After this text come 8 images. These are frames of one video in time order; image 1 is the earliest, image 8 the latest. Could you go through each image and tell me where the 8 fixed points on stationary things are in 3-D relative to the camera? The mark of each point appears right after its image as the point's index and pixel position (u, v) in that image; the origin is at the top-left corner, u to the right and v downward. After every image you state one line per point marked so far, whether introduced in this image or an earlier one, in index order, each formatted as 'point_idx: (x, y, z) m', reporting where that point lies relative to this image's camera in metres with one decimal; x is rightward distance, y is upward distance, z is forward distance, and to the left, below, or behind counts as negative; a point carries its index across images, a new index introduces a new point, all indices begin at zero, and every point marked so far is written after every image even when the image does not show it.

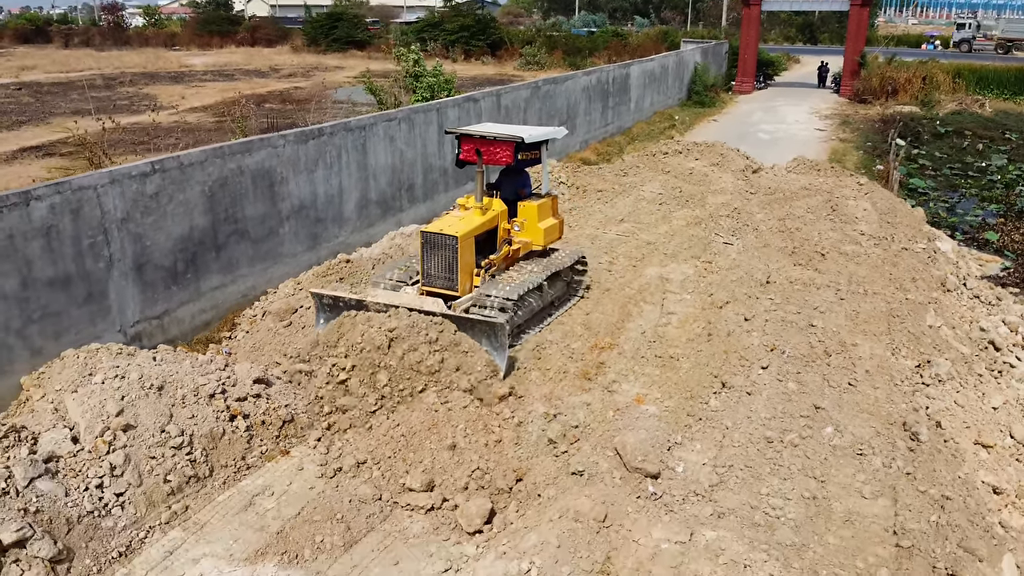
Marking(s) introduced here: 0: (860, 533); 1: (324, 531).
0: (+2.3, -1.6, +4.9) m
1: (-1.3, -1.7, +5.3) m
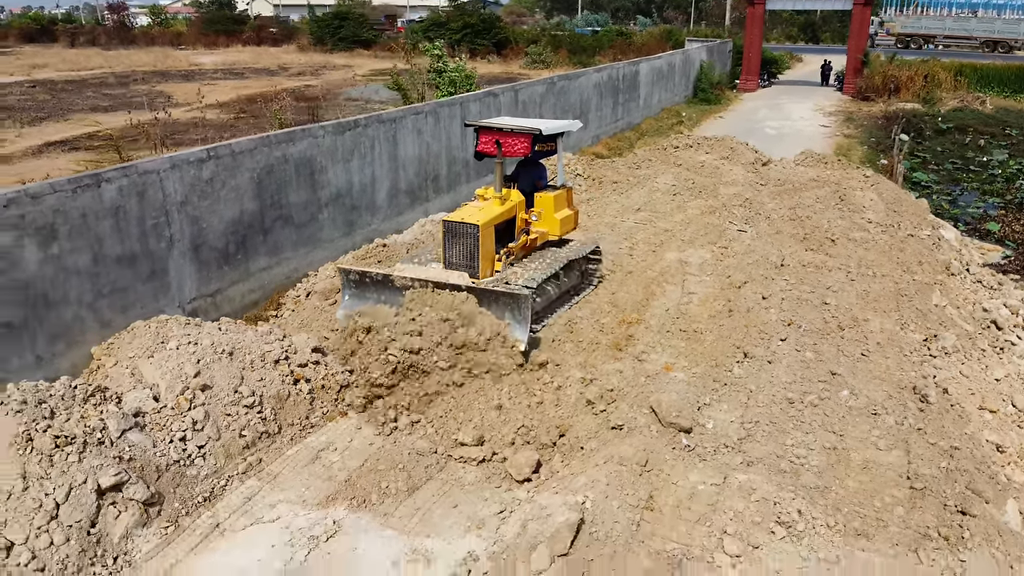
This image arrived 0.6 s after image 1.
0: (+2.7, -1.4, +5.4) m
1: (-1.0, -1.5, +5.8) m
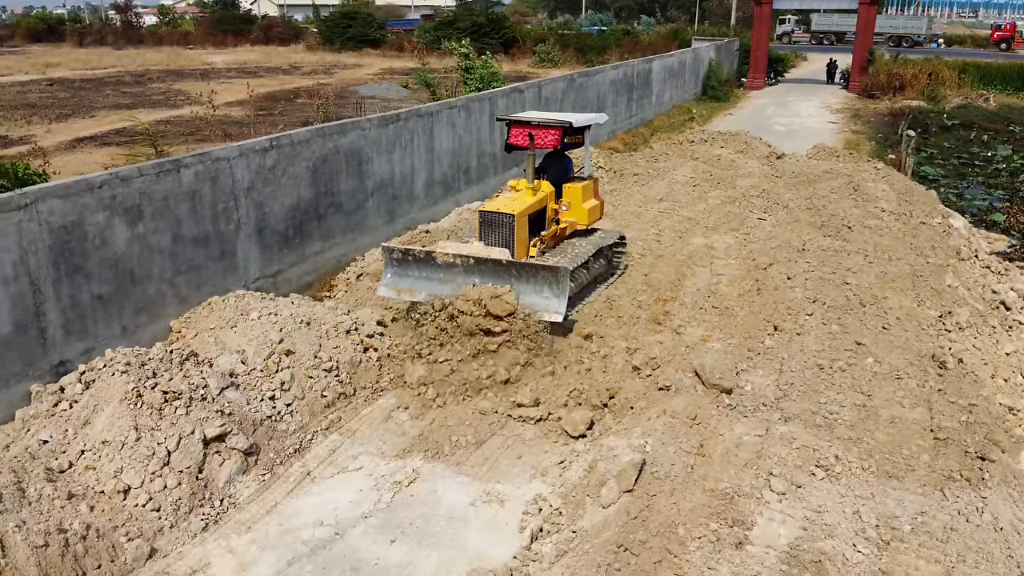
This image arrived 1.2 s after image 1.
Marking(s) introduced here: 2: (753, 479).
0: (+3.2, -1.1, +6.0) m
1: (-0.5, -1.3, +6.4) m
2: (+1.8, -1.4, +5.5) m
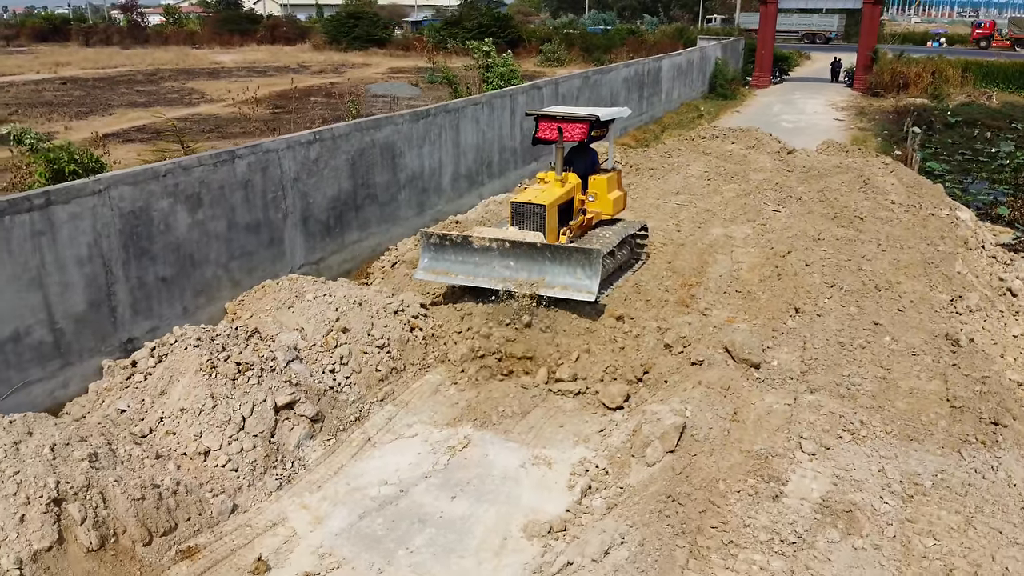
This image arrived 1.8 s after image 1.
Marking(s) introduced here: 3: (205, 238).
0: (+3.6, -1.0, +6.4) m
1: (-0.1, -1.1, +6.9) m
2: (+2.2, -1.2, +5.9) m
3: (-3.2, +0.5, +7.6) m
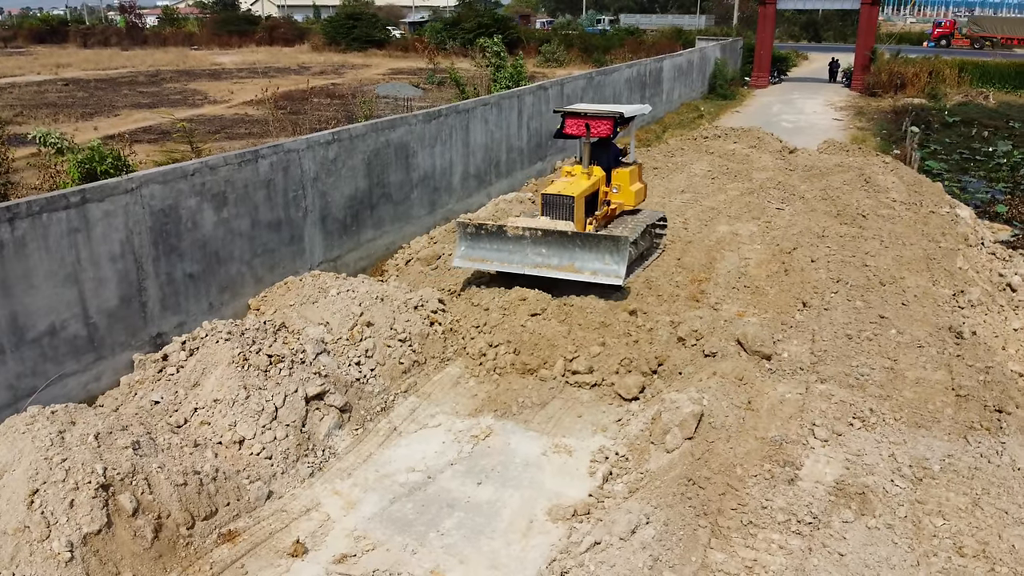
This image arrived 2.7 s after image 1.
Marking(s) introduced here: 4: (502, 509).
0: (+3.8, -0.9, +6.7) m
1: (+0.1, -1.0, +7.1) m
2: (+2.4, -1.2, +6.2) m
3: (-3.0, +0.6, +7.9) m
4: (-0.1, -1.7, +5.6) m
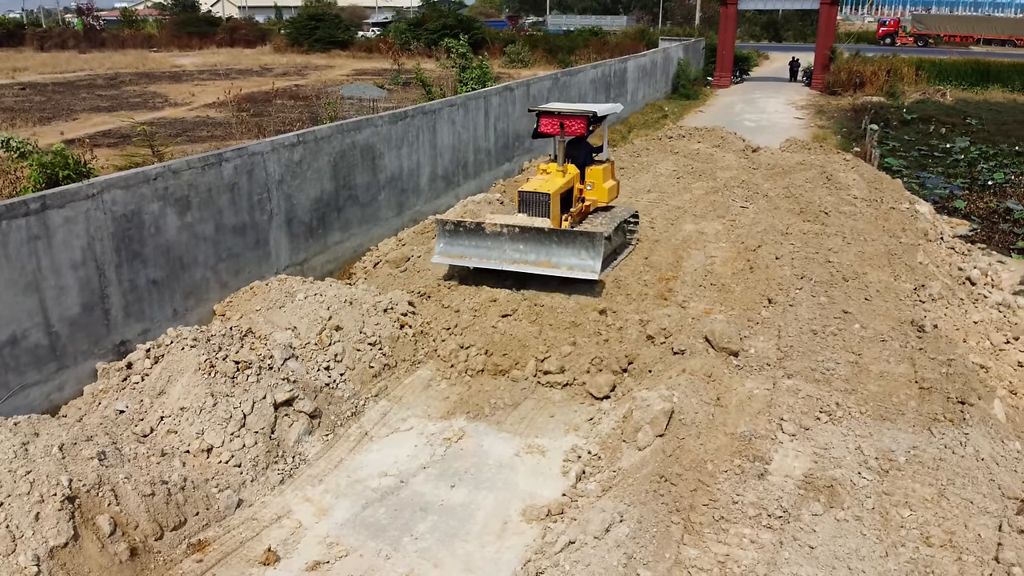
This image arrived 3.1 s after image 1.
0: (+3.5, -0.9, +6.8) m
1: (-0.2, -1.0, +7.1) m
2: (+2.2, -1.1, +6.3) m
3: (-3.3, +0.5, +7.7) m
4: (-0.3, -1.7, +5.6) m
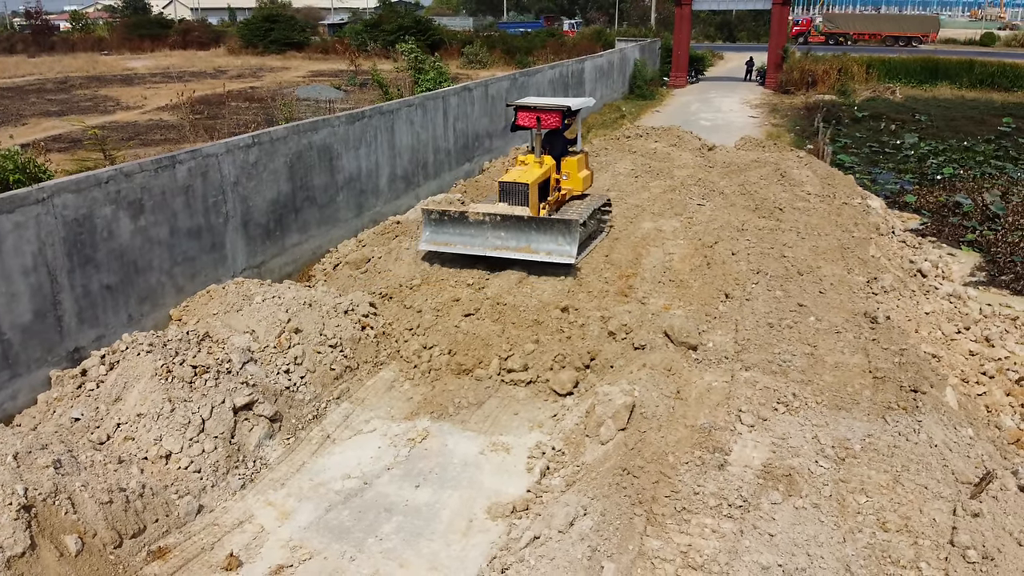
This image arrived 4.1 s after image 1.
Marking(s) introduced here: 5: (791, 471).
0: (+3.1, -0.8, +7.0) m
1: (-0.5, -1.0, +7.1) m
2: (+1.8, -1.1, +6.4) m
3: (-3.7, +0.4, +7.6) m
4: (-0.5, -1.7, +5.6) m
5: (+2.1, -1.4, +5.7) m
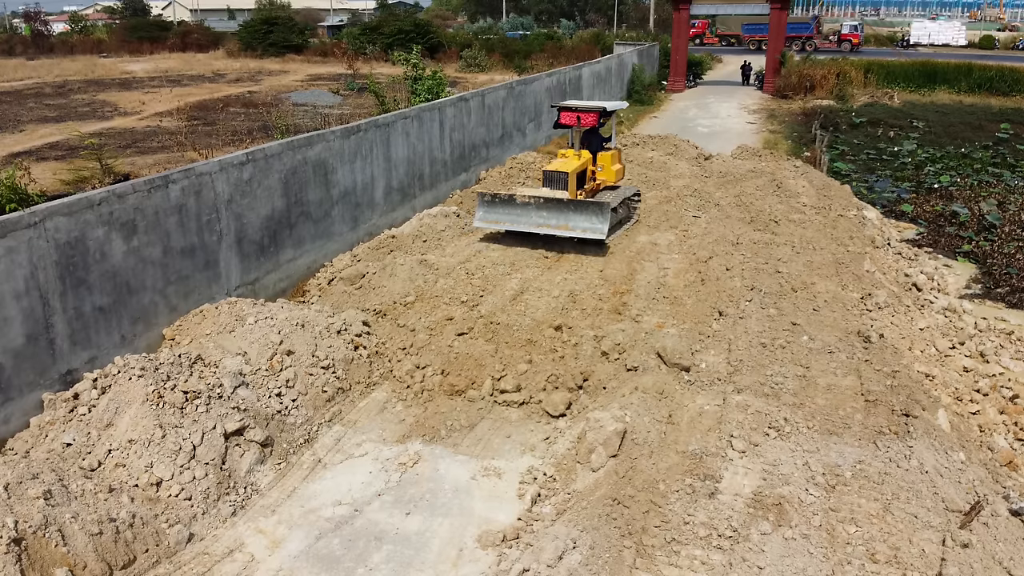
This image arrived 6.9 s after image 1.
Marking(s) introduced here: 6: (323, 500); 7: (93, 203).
0: (+3.1, -1.0, +7.0) m
1: (-0.6, -1.2, +7.1) m
2: (+1.8, -1.3, +6.4) m
3: (-3.8, +0.2, +7.6) m
4: (-0.6, -1.9, +5.6) m
5: (+2.1, -1.6, +5.7) m
6: (-1.5, -1.7, +6.0) m
7: (-4.0, +0.8, +7.0) m
